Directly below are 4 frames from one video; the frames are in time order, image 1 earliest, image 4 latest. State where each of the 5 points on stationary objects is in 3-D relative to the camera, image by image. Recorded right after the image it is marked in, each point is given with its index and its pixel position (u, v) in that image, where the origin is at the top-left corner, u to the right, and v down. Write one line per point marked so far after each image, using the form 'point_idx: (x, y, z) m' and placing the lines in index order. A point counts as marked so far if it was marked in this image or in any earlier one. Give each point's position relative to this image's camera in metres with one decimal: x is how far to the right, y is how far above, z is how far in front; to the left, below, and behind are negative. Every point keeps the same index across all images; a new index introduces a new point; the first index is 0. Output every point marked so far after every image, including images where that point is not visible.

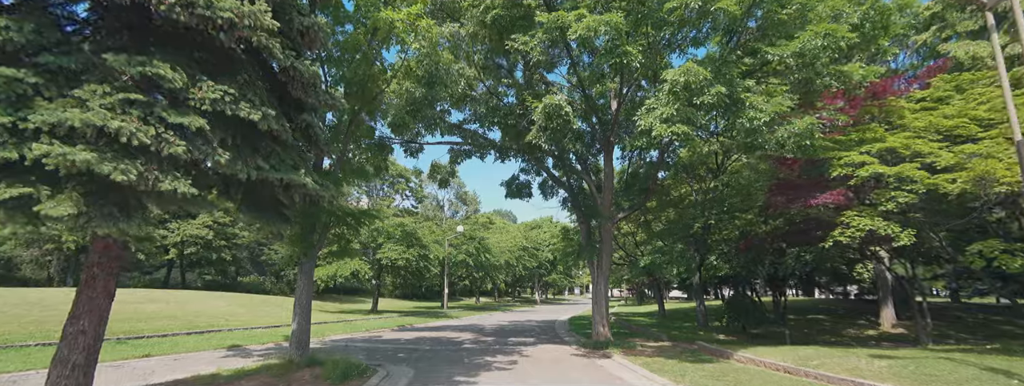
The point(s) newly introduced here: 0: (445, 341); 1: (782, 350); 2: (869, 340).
0: (-2.6, -5.6, +17.0) m
1: (+6.8, -4.0, +11.4) m
2: (+14.6, -6.0, +18.4) m
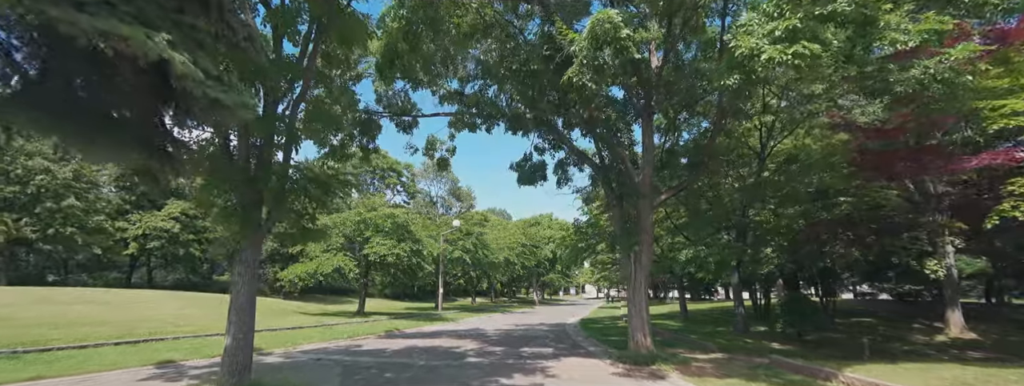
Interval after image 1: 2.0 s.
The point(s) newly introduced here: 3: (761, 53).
0: (-2.1, -4.9, +13.8) m
1: (+7.4, -3.3, +8.4) m
2: (+15.0, -5.3, +15.5) m
3: (+3.6, +2.1, +6.6) m
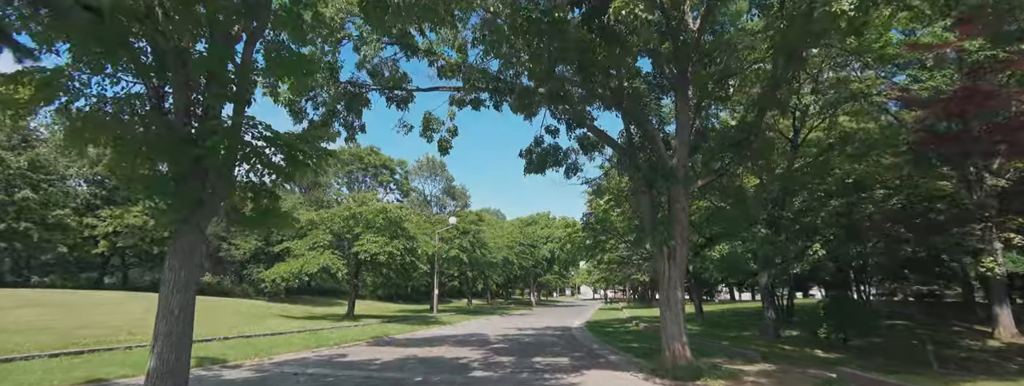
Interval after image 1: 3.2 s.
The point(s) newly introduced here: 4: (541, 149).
0: (-1.9, -4.5, +11.9) m
1: (+7.7, -2.9, +6.6) m
2: (+15.3, -5.0, +13.8) m
3: (+4.0, +2.5, +4.8) m
4: (+1.0, +1.5, +15.5) m
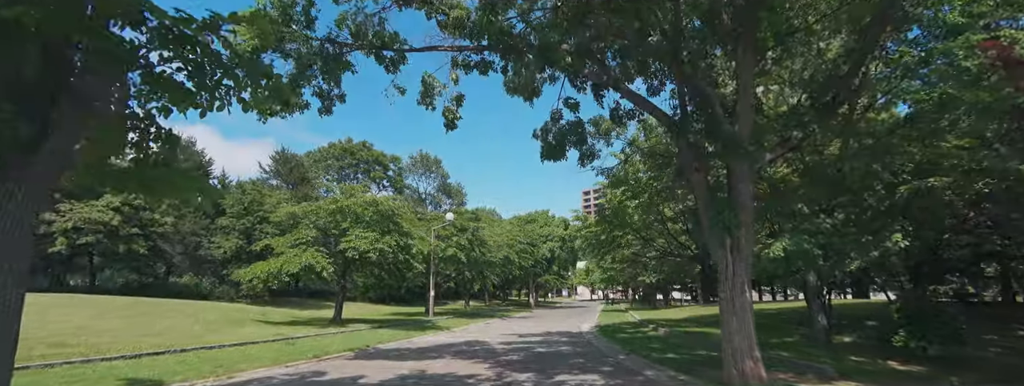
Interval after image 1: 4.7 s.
0: (-1.5, -4.0, +9.6) m
1: (+8.2, -2.5, +4.3) m
2: (+15.6, -4.5, +11.7) m
3: (+4.5, +2.9, +2.5) m
4: (+1.3, +2.0, +13.2) m
